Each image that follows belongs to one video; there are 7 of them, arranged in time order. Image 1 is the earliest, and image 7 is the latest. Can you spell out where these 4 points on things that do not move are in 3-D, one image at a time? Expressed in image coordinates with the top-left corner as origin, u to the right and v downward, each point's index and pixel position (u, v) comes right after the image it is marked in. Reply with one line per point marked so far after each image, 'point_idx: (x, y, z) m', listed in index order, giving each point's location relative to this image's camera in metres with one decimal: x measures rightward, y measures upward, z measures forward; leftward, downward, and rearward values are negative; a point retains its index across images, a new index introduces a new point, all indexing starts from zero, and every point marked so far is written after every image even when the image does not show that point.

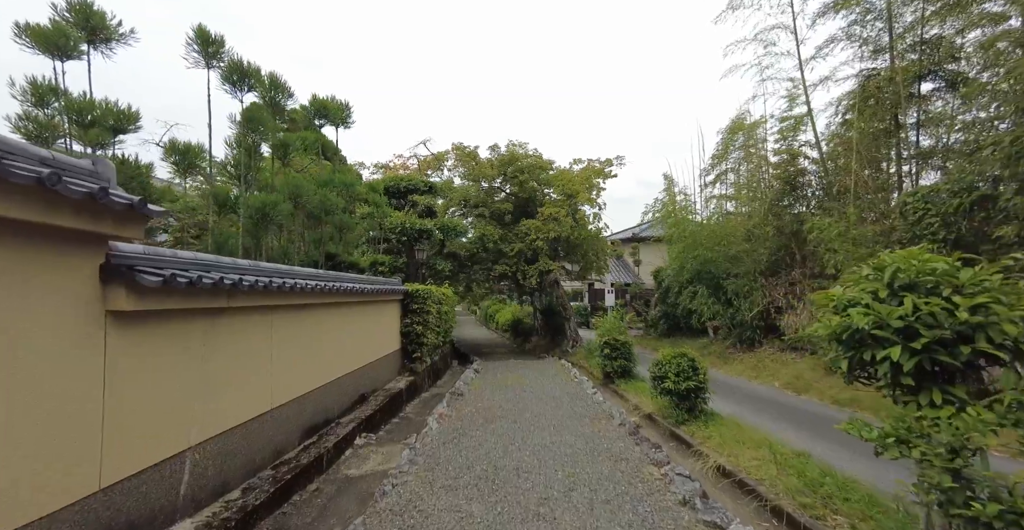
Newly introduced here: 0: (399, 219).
0: (-2.8, +1.1, +11.4) m
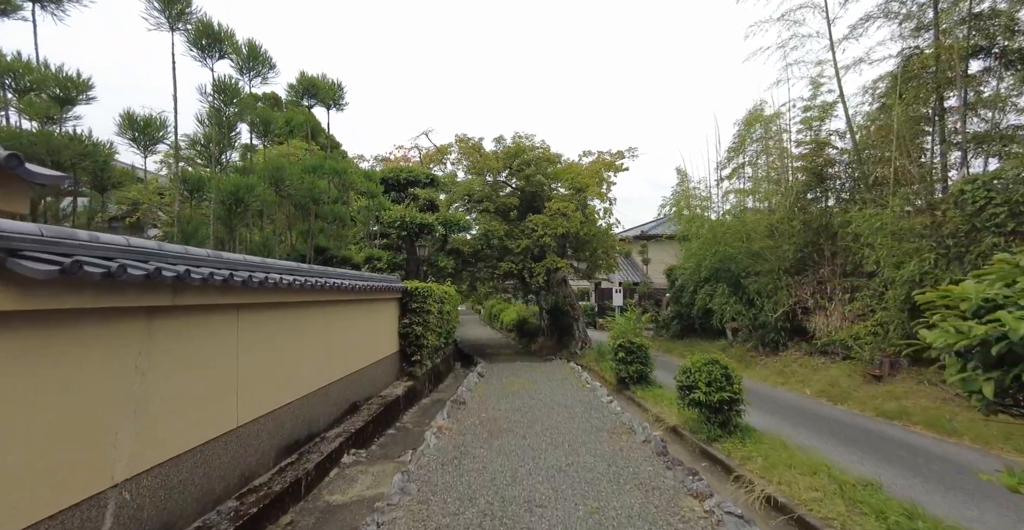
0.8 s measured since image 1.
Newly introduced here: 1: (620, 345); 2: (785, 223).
0: (-2.6, +1.2, +10.8) m
1: (+2.0, -1.5, +8.9) m
2: (+6.1, +0.9, +10.5) m
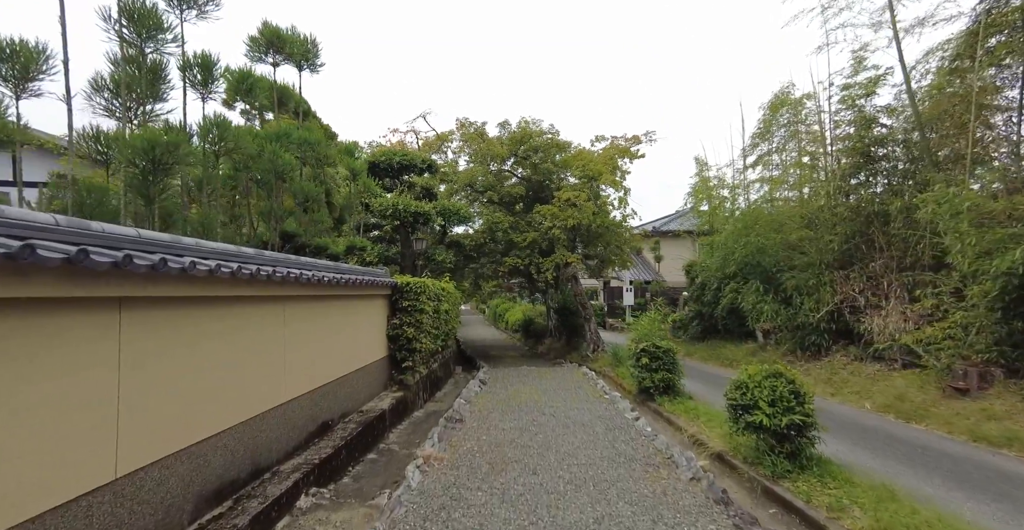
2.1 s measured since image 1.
0: (-2.5, +1.4, +9.6) m
1: (+2.2, -1.4, +7.8) m
2: (+6.2, +1.1, +9.3) m
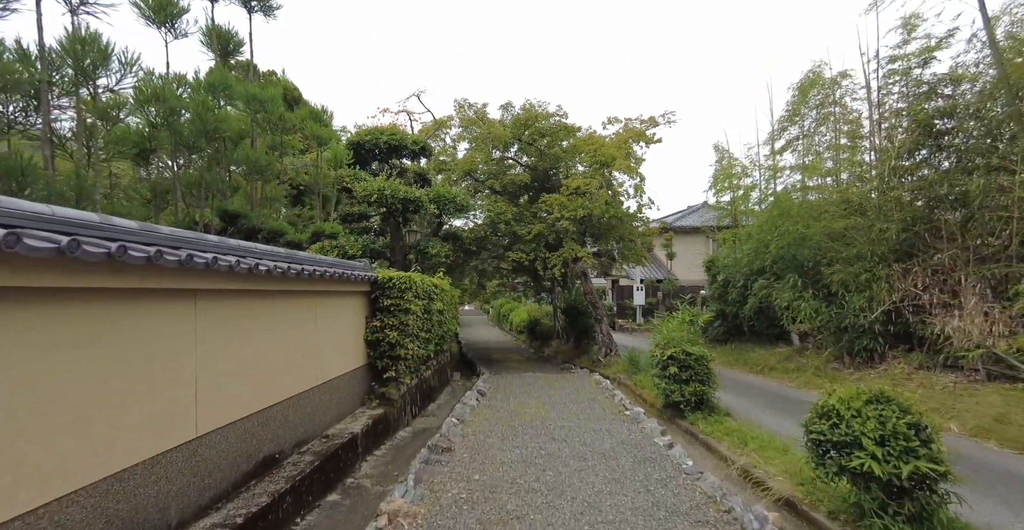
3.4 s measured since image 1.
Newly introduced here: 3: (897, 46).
0: (-2.4, +1.5, +8.5) m
1: (+2.2, -1.3, +6.6) m
2: (+6.3, +1.2, +8.0) m
3: (+7.5, +4.3, +9.1) m
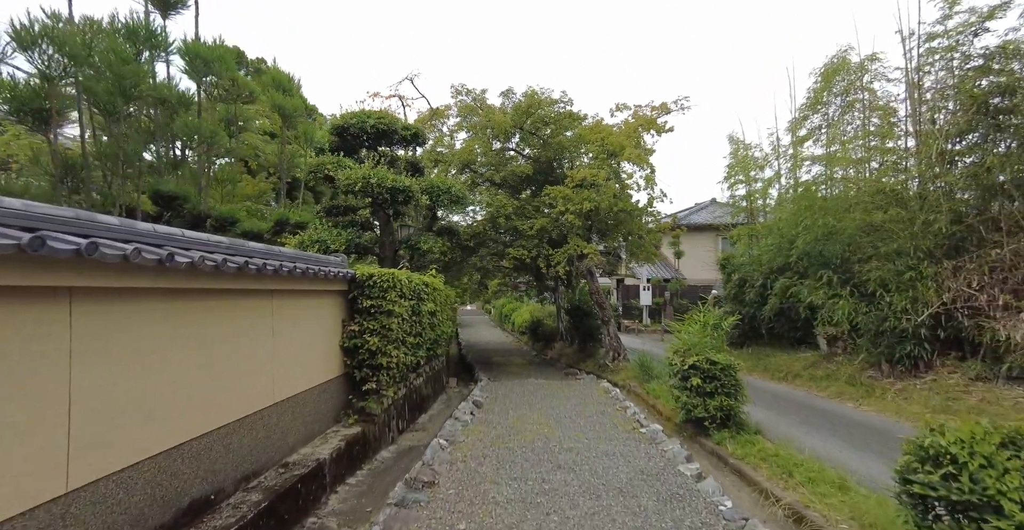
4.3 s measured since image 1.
0: (-2.4, +1.5, +7.7) m
1: (+2.2, -1.2, +5.7) m
2: (+6.2, +1.2, +7.1) m
3: (+7.5, +4.3, +8.3) m
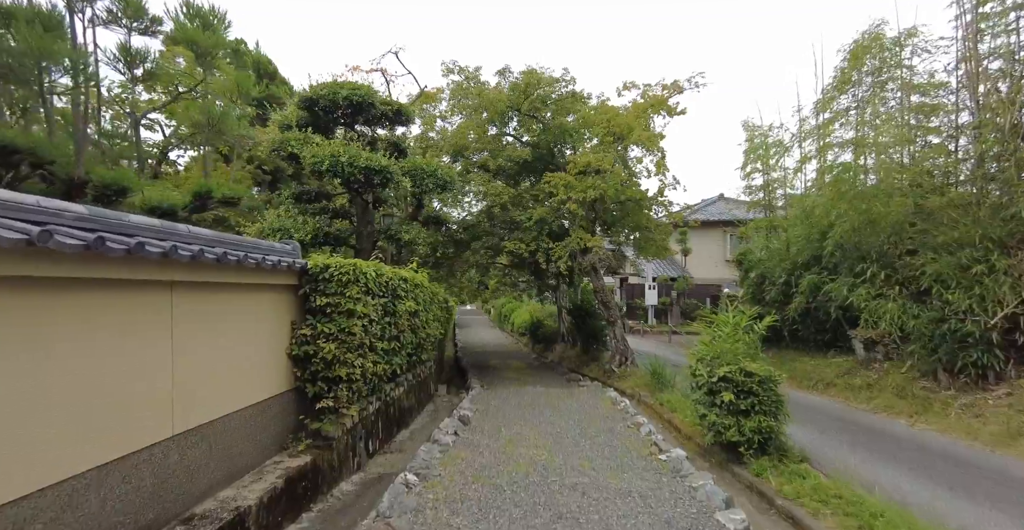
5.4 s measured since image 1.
0: (-2.5, +1.6, +6.6) m
1: (+2.1, -1.1, +4.7) m
2: (+6.2, +1.3, +6.1) m
3: (+7.4, +4.4, +7.2) m
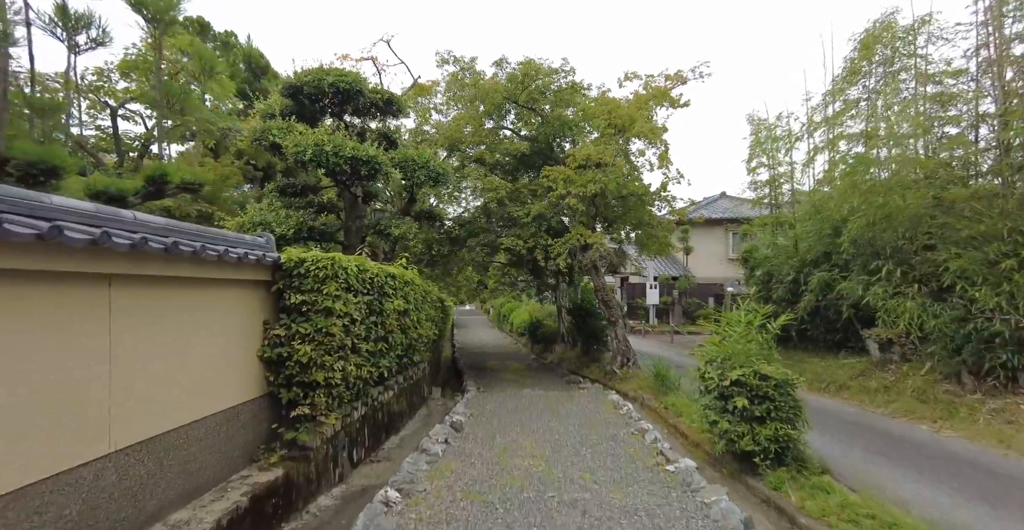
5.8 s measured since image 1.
0: (-2.6, +1.7, +6.3) m
1: (+2.0, -1.1, +4.3) m
2: (+6.1, +1.4, +5.7) m
3: (+7.4, +4.5, +6.8) m
